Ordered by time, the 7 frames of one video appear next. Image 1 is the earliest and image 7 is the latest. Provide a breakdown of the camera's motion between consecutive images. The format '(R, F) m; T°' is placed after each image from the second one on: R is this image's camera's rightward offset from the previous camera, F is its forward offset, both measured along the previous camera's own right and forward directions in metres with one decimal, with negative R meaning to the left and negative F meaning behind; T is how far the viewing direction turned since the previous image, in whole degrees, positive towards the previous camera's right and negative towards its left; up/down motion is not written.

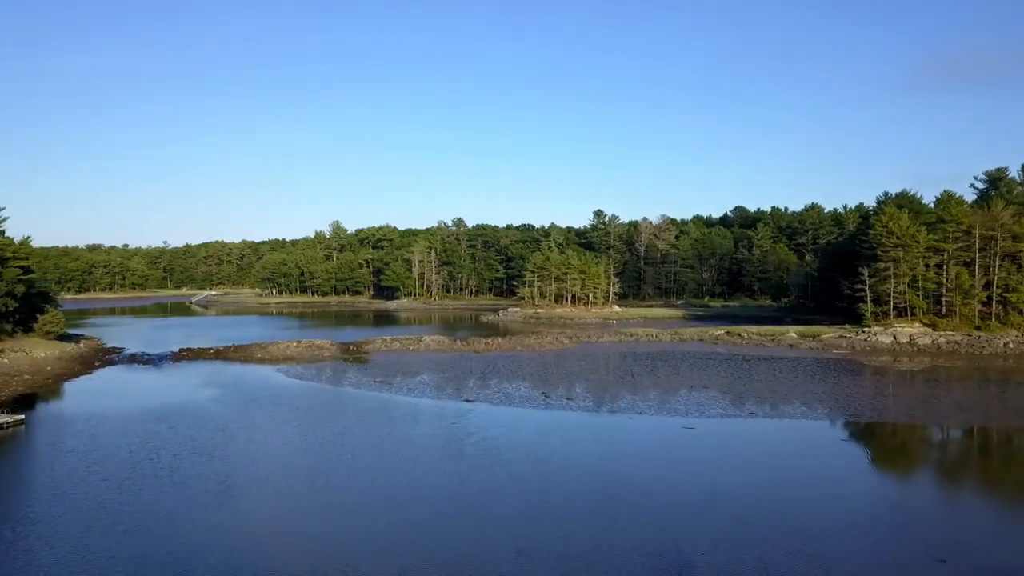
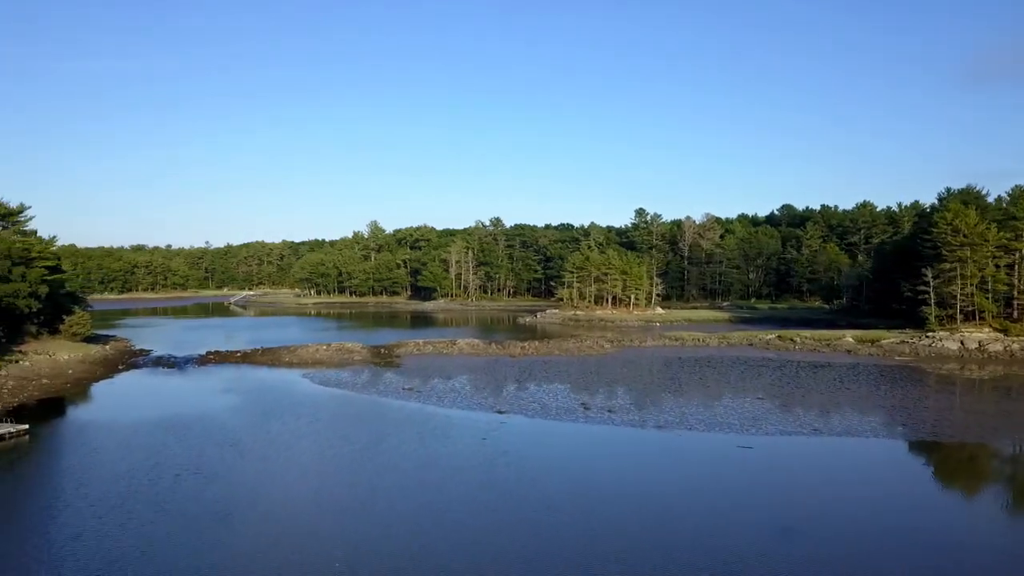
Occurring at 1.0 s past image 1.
(0.0, +2.0) m; -3°
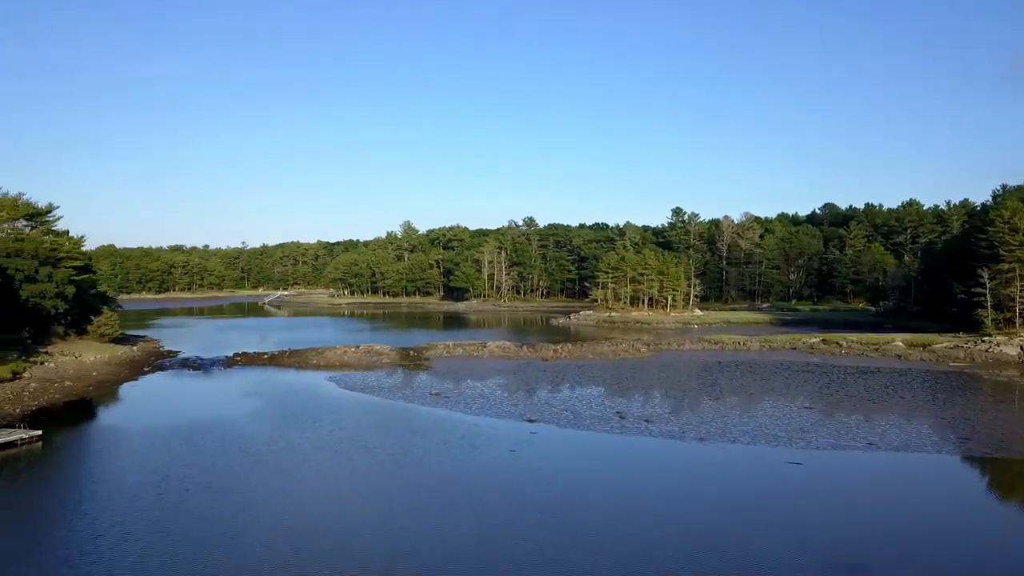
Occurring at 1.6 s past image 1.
(+0.1, +1.2) m; -3°
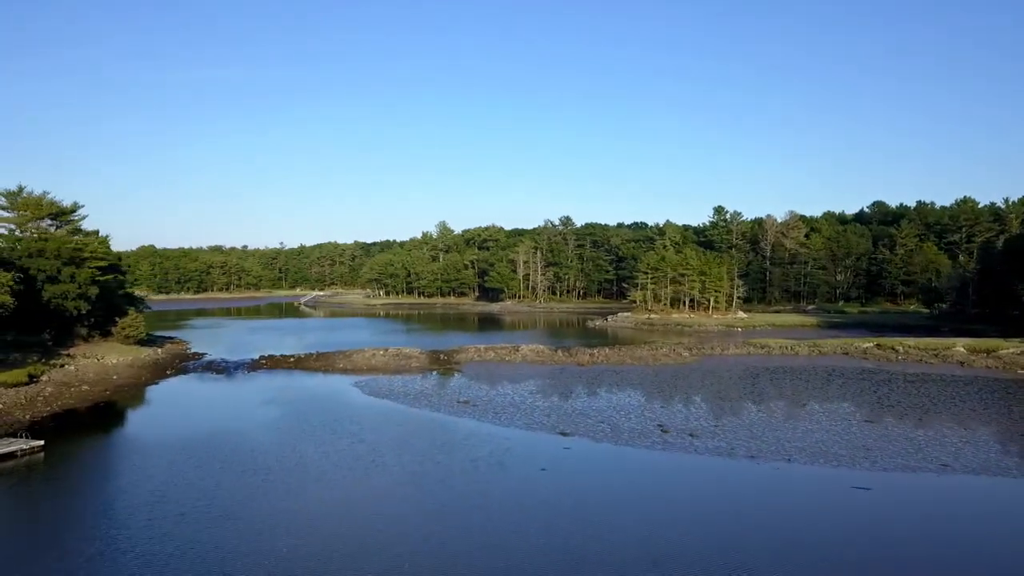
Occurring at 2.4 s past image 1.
(+0.1, +1.6) m; -3°
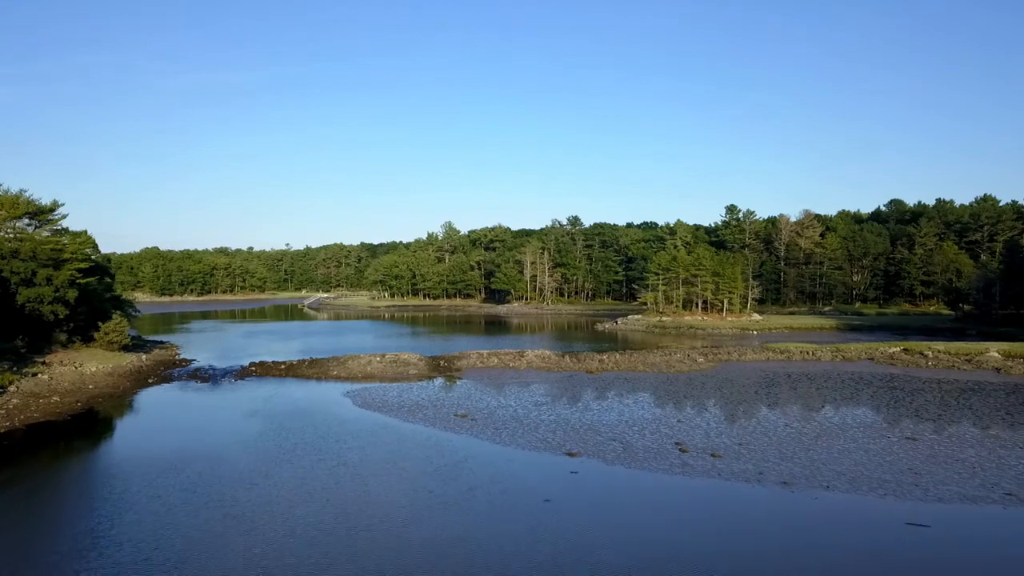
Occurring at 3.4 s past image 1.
(+0.2, +1.8) m; -1°
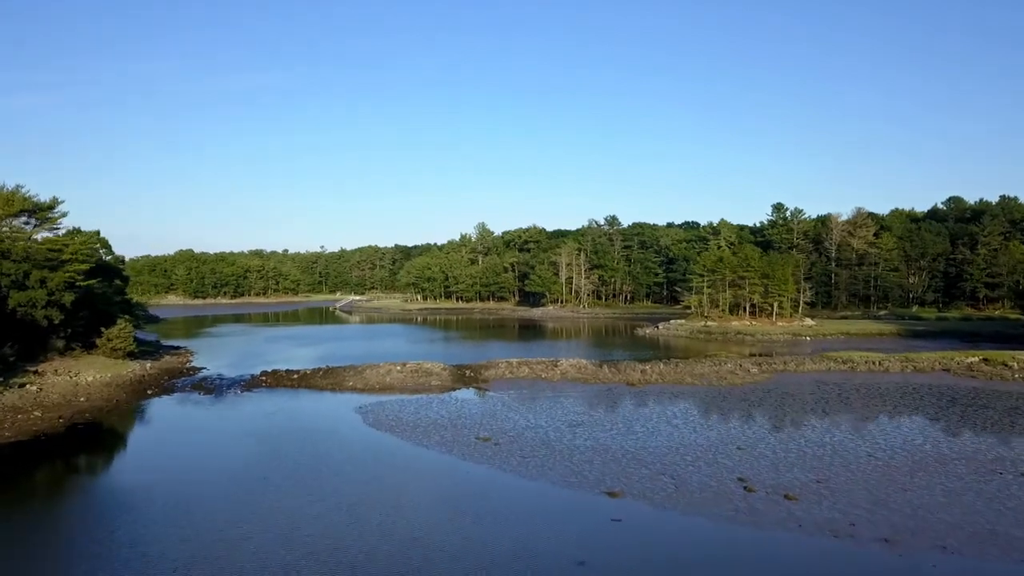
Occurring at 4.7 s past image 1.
(+0.2, +2.8) m; -3°
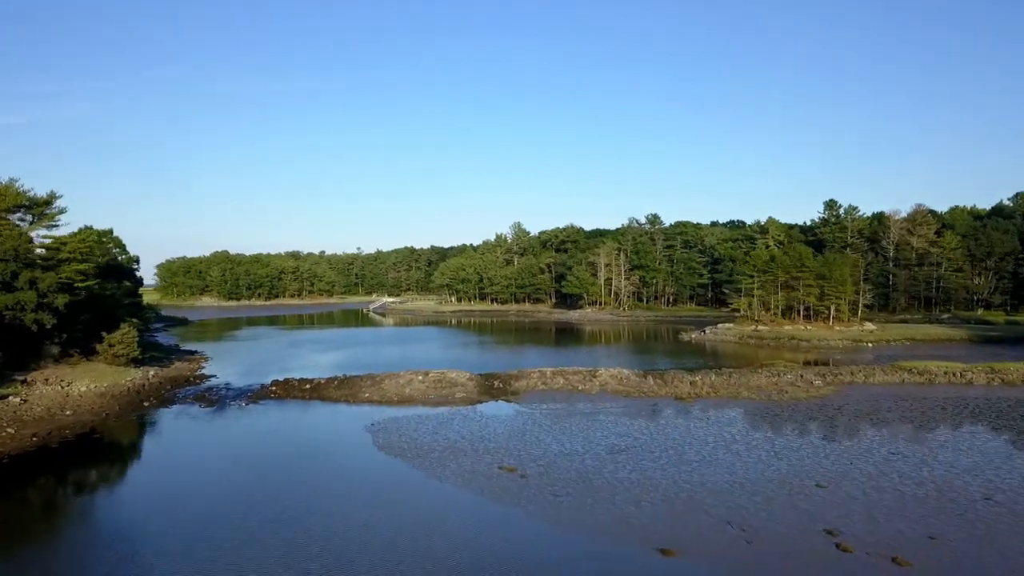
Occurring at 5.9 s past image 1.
(+0.2, +2.8) m; -3°
